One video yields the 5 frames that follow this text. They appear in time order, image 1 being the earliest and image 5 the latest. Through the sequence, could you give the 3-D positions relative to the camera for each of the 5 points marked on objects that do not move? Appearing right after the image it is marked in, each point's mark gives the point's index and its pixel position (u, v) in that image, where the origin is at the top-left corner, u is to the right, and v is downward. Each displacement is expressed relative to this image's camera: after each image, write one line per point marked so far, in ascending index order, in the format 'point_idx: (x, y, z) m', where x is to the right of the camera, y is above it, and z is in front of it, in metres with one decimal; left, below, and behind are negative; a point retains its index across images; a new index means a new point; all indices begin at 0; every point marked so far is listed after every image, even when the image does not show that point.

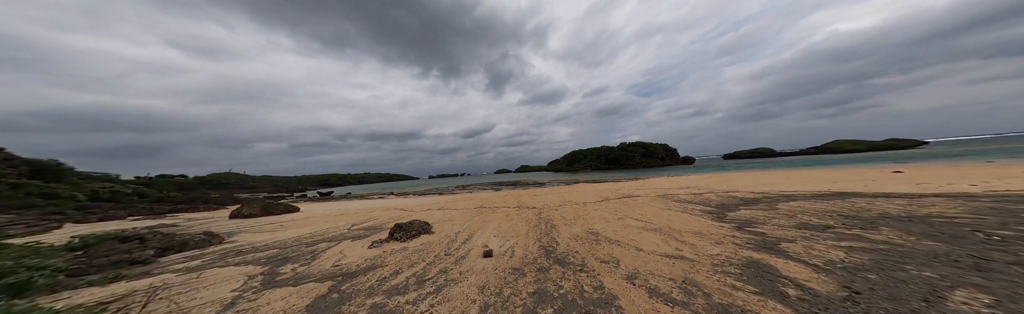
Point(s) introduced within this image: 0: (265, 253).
0: (-6.7, -2.6, +4.7) m
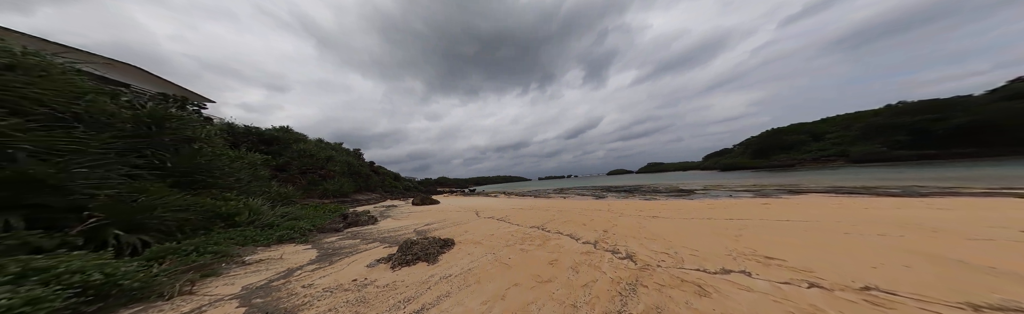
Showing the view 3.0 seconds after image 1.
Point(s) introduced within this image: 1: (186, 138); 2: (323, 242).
0: (-5.4, -2.8, +5.8) m
1: (-13.4, +0.6, +7.3) m
2: (-7.0, -3.1, +6.5) m
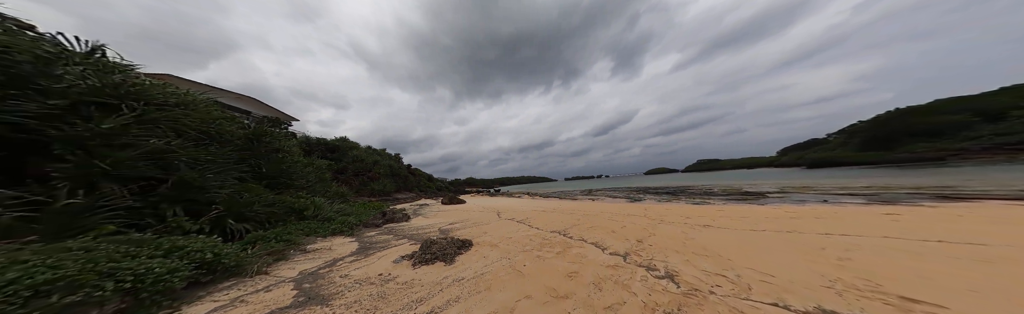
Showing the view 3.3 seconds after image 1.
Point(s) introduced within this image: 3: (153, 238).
0: (-4.7, -2.9, +6.4) m
1: (-12.4, +0.3, +9.1) m
2: (-6.1, -3.2, +7.3) m
3: (-7.7, -1.8, +3.7) m
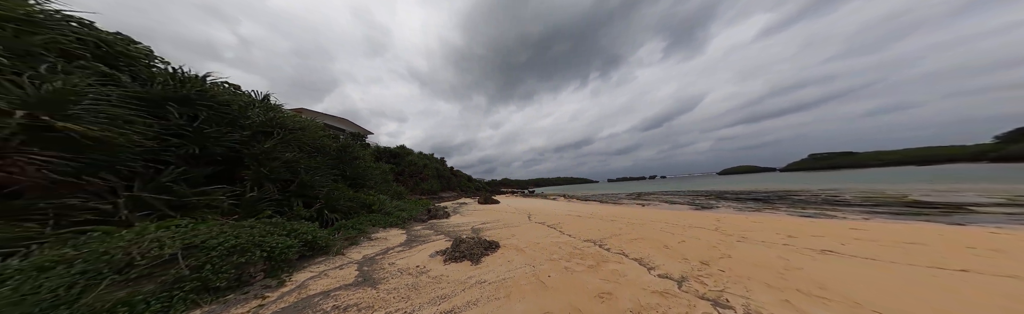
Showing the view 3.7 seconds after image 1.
0: (-3.4, -3.0, +7.1) m
1: (-10.4, 0.0, +11.5) m
2: (-4.6, -3.4, +8.3) m
3: (-7.0, -1.9, +5.2) m
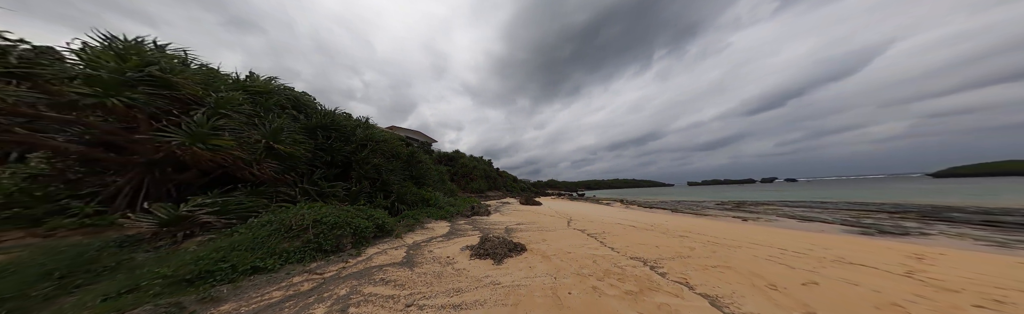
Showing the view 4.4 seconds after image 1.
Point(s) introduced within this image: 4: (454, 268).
0: (-1.7, -3.0, +7.6) m
1: (-6.9, -0.2, +14.0) m
2: (-2.3, -3.4, +9.1) m
3: (-5.6, -2.0, +6.9) m
4: (-1.1, -2.2, +3.5) m
